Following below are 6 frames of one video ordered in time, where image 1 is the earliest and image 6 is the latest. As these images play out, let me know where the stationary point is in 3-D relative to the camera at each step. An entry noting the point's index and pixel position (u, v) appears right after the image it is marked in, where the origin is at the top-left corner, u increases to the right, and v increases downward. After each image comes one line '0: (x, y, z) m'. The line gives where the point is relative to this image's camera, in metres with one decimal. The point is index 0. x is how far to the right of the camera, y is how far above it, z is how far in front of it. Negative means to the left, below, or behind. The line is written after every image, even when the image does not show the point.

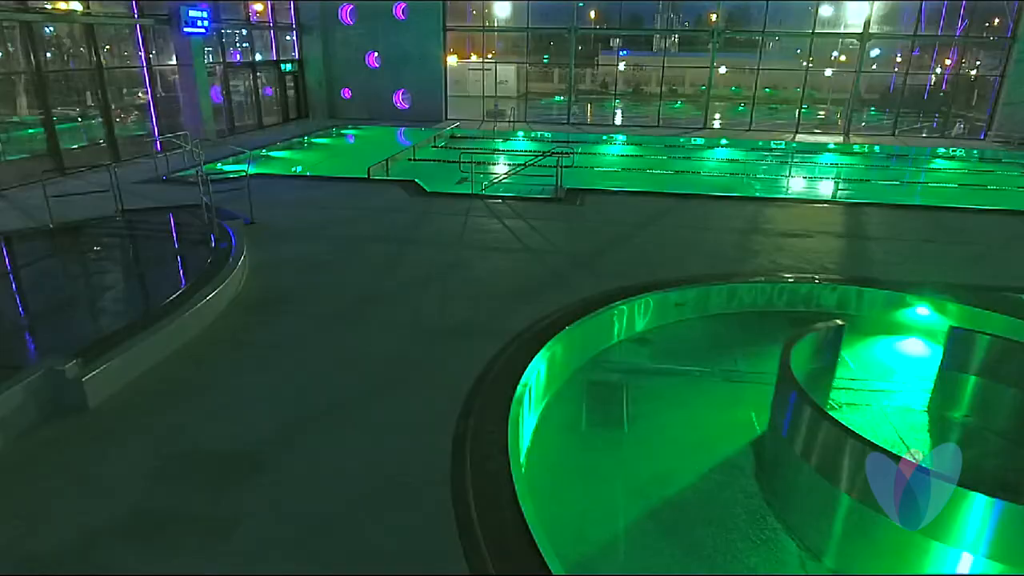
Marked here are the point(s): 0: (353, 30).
0: (-3.8, +6.2, +14.9) m
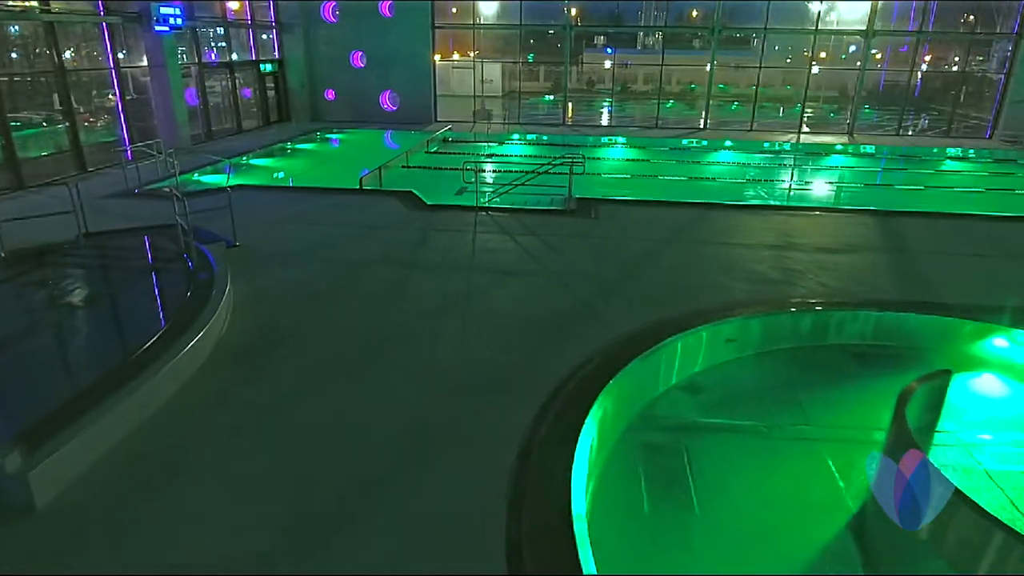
0: (-4.0, +5.9, +14.2) m
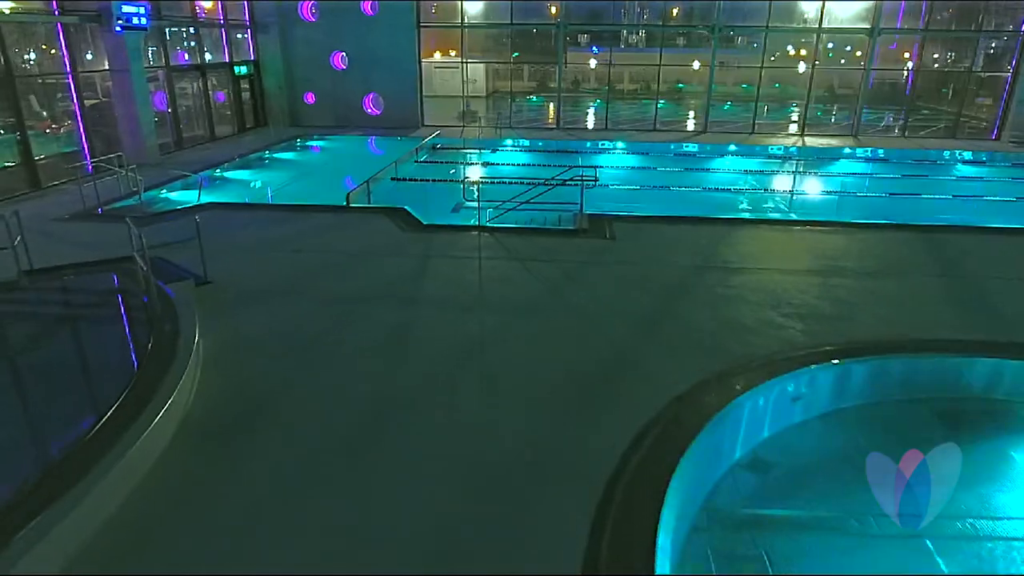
0: (-4.3, +5.6, +13.4) m
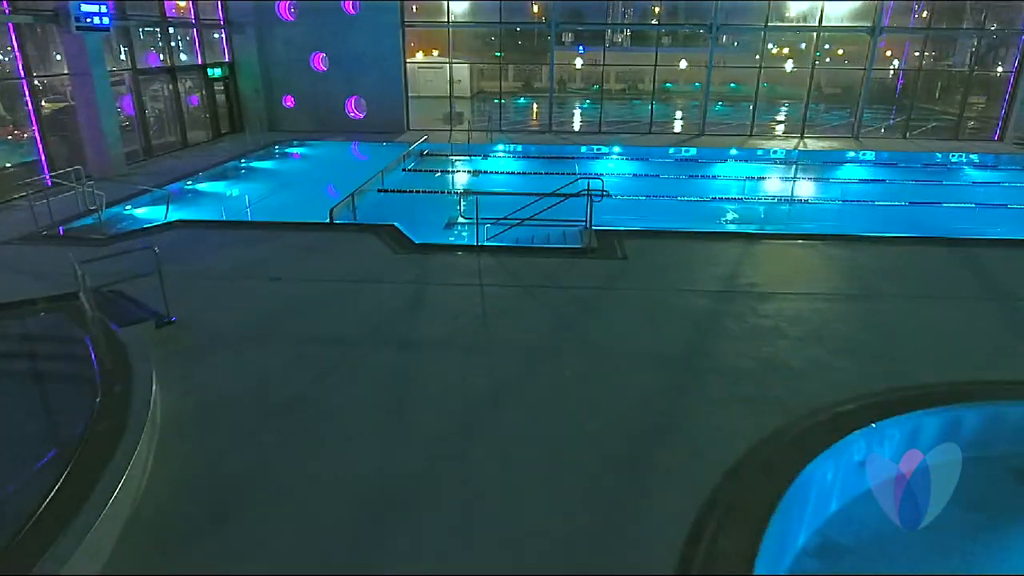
0: (-4.5, +5.3, +12.8) m
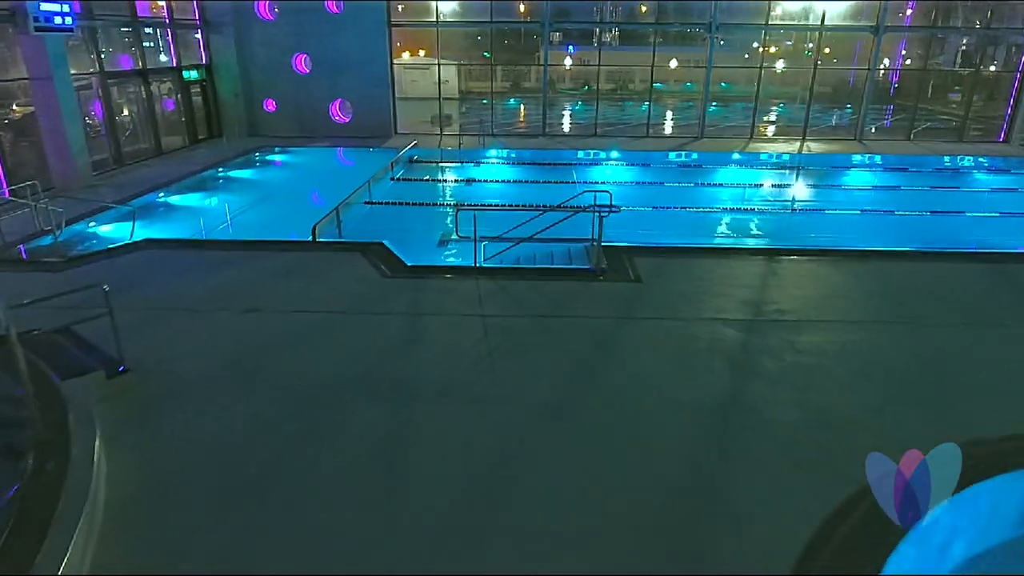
0: (-4.7, +5.1, +12.2) m
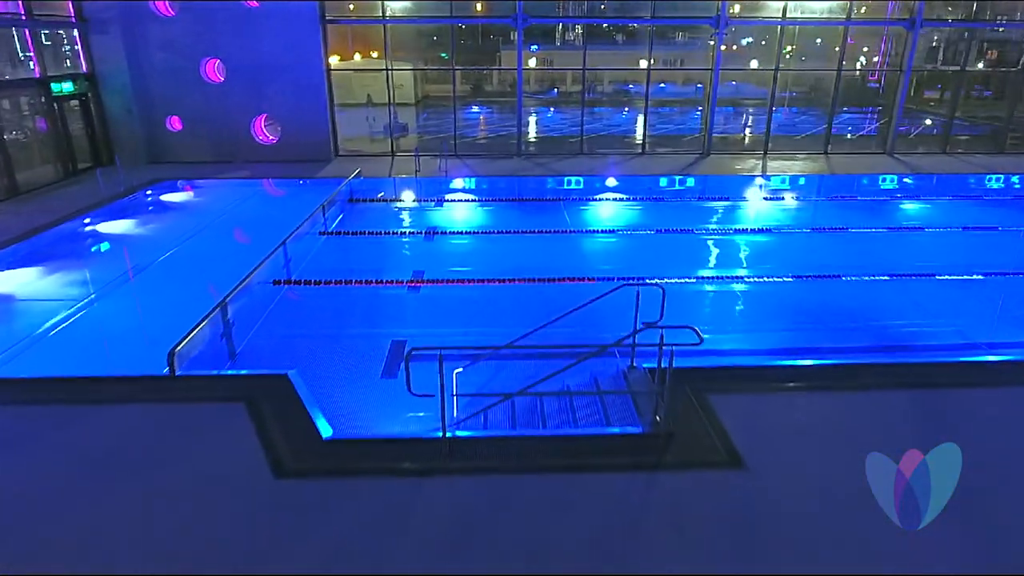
0: (-5.2, +4.1, +9.8) m
